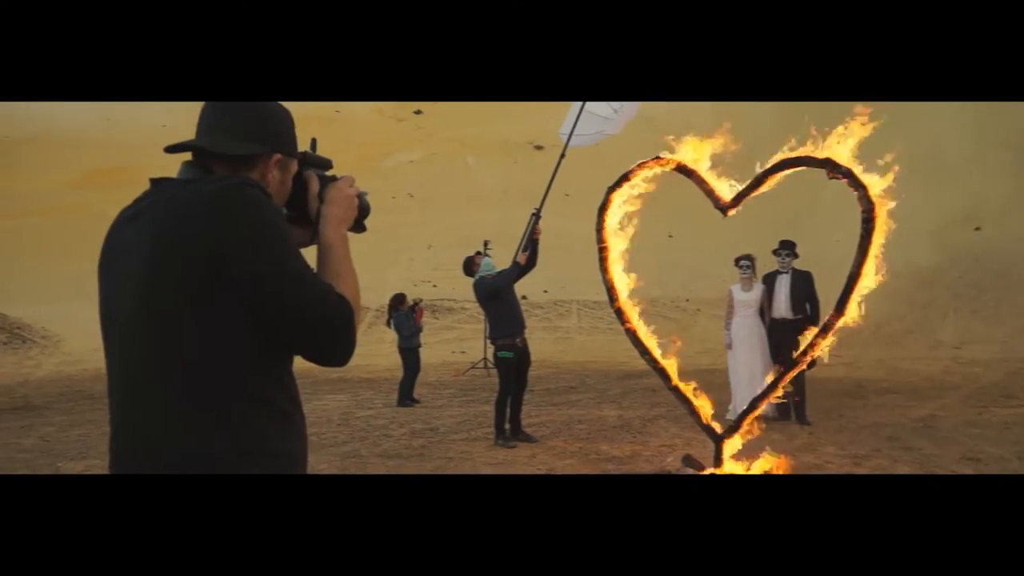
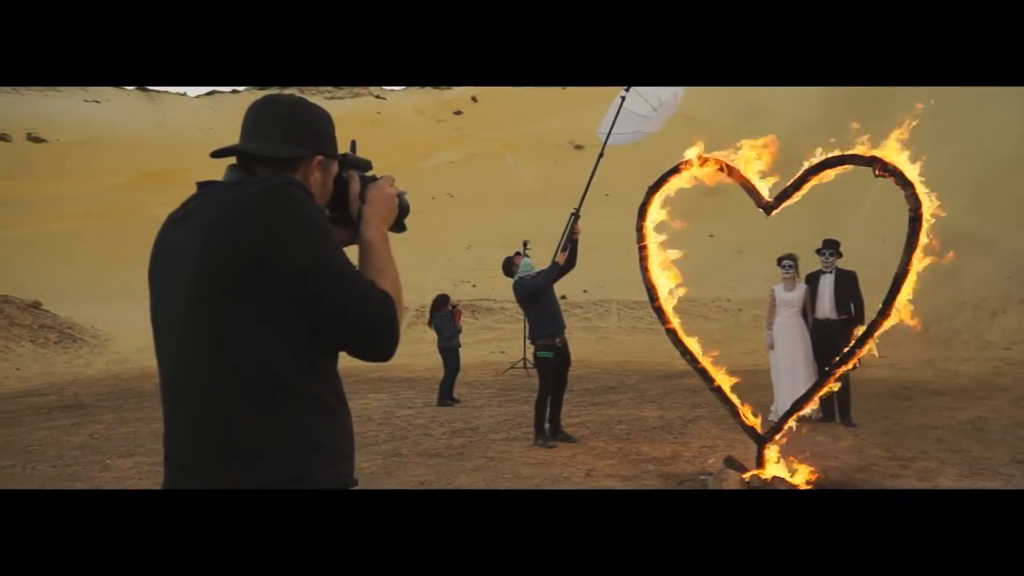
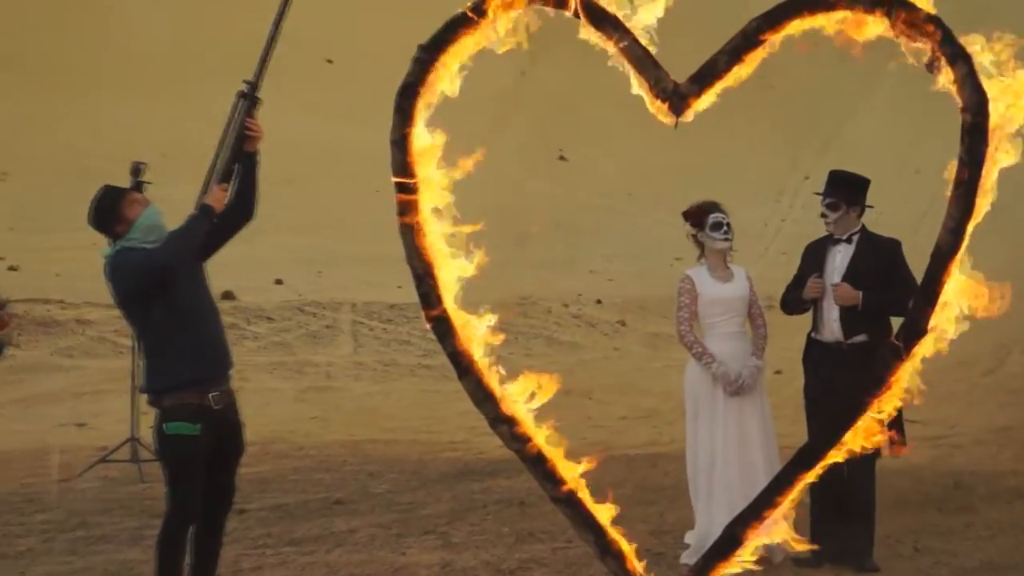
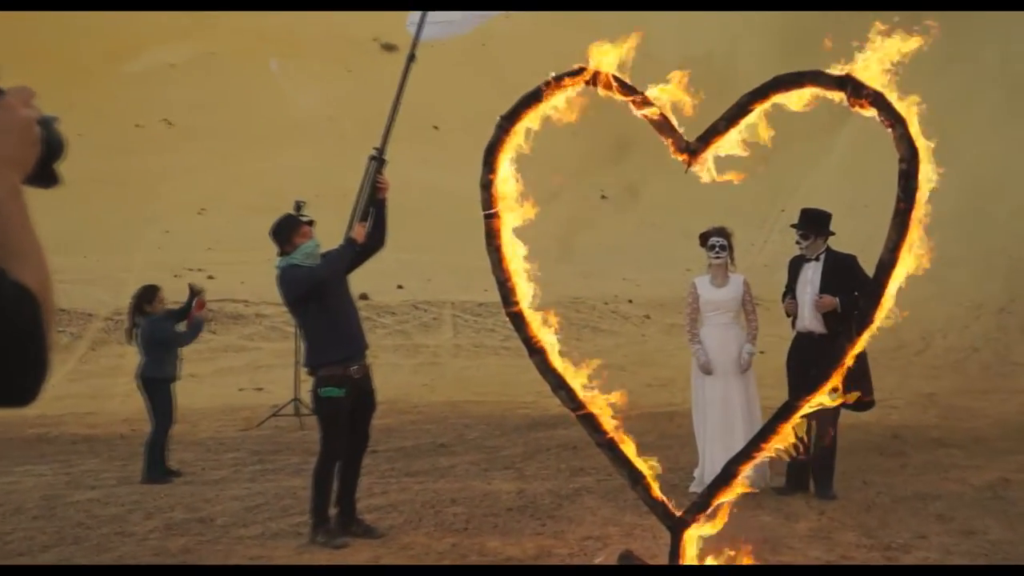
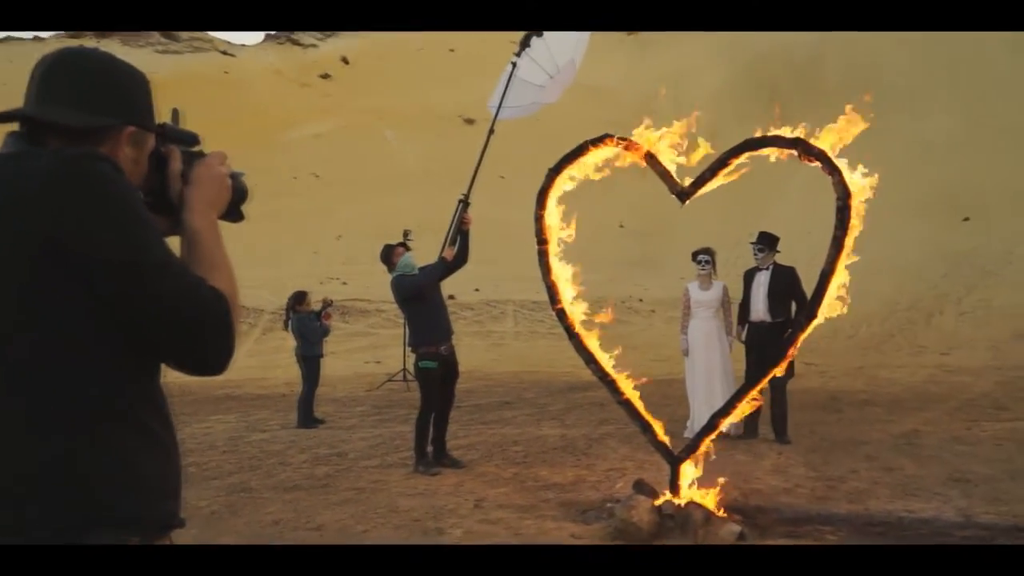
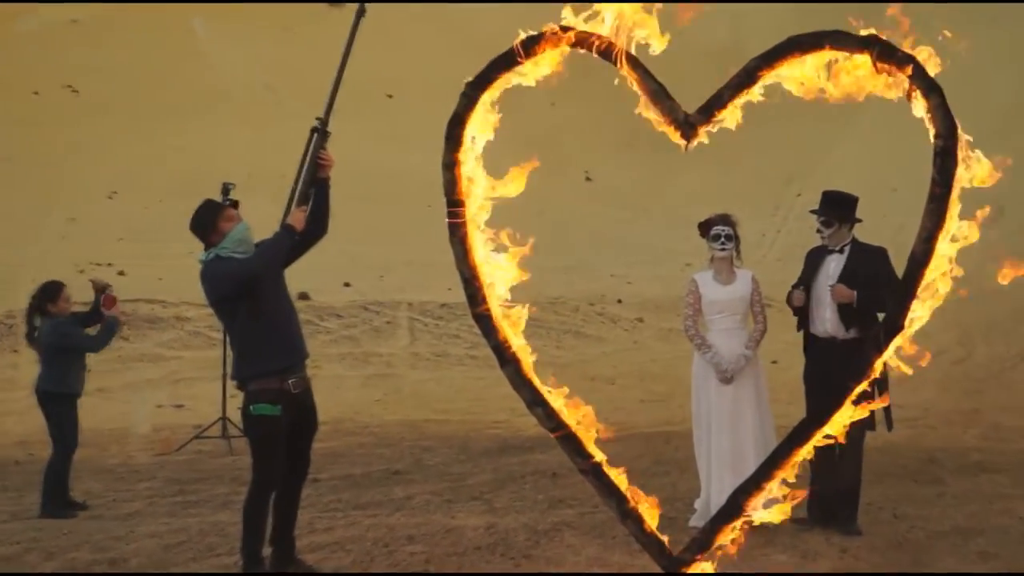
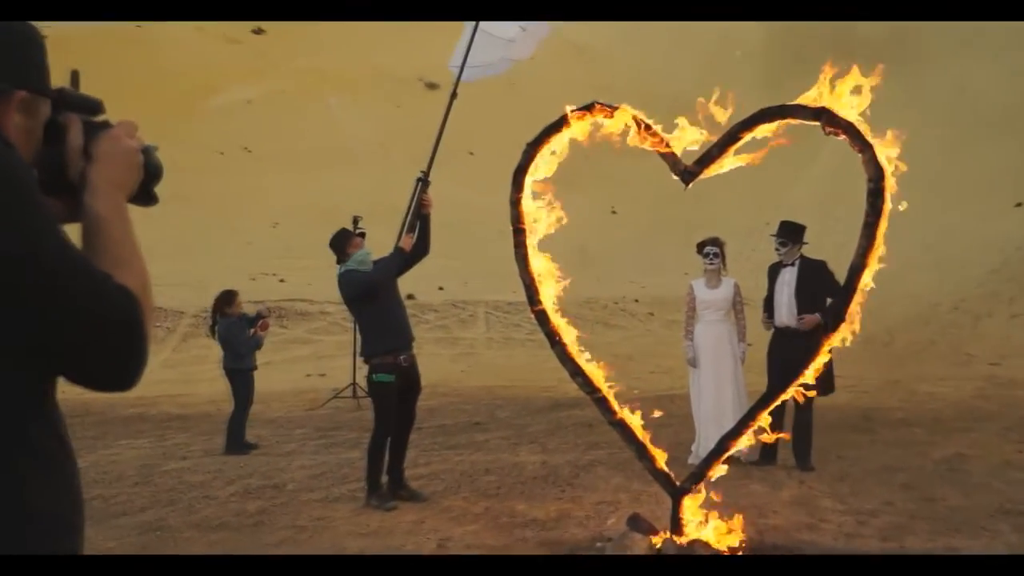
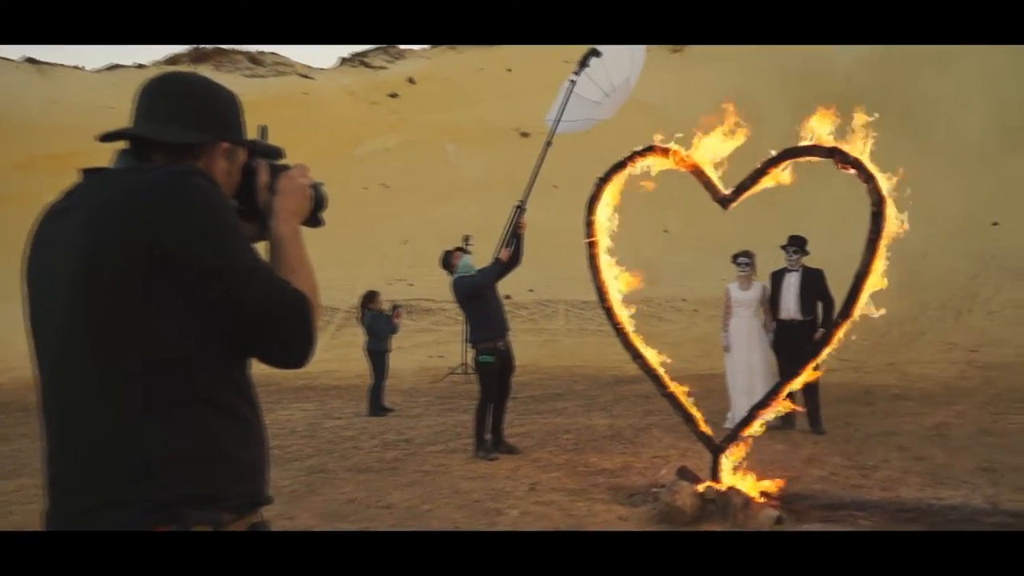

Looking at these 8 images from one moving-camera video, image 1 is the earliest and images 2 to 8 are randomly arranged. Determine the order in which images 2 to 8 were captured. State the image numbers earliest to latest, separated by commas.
2, 8, 5, 7, 4, 6, 3
